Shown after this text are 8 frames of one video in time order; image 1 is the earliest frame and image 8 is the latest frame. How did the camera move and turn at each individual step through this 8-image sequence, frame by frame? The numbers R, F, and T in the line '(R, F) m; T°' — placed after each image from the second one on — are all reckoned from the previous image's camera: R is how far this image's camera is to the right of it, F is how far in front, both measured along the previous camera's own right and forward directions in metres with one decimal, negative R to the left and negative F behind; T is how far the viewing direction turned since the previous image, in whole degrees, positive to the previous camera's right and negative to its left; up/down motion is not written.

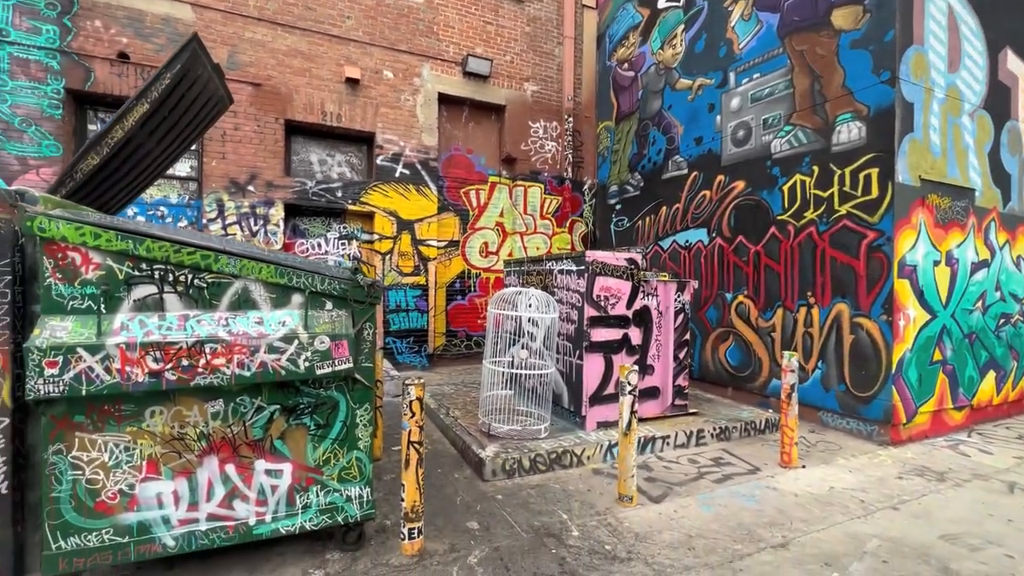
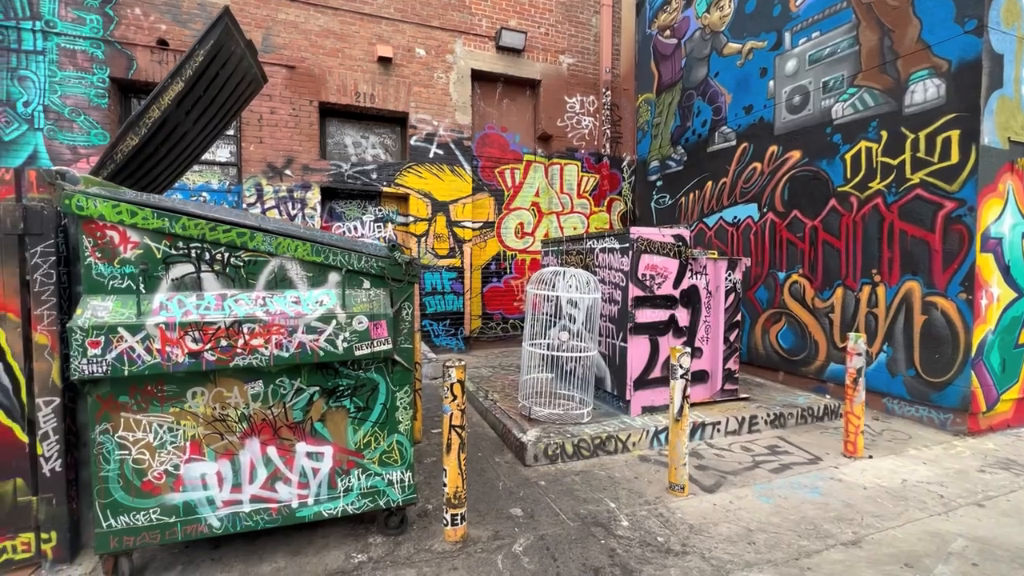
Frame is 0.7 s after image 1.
(-0.1, +0.2) m; -4°
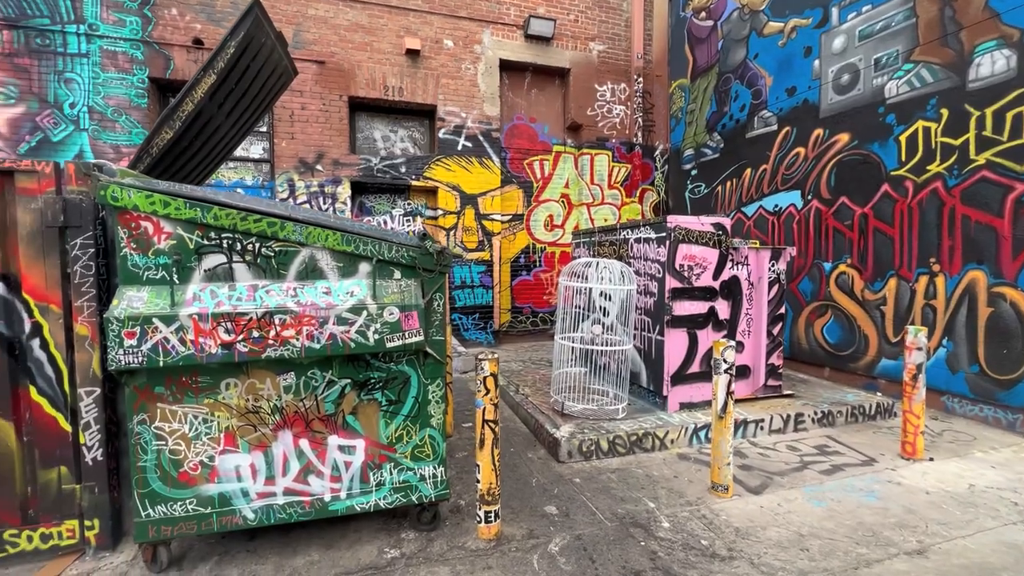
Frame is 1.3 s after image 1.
(0.0, +0.1) m; -3°
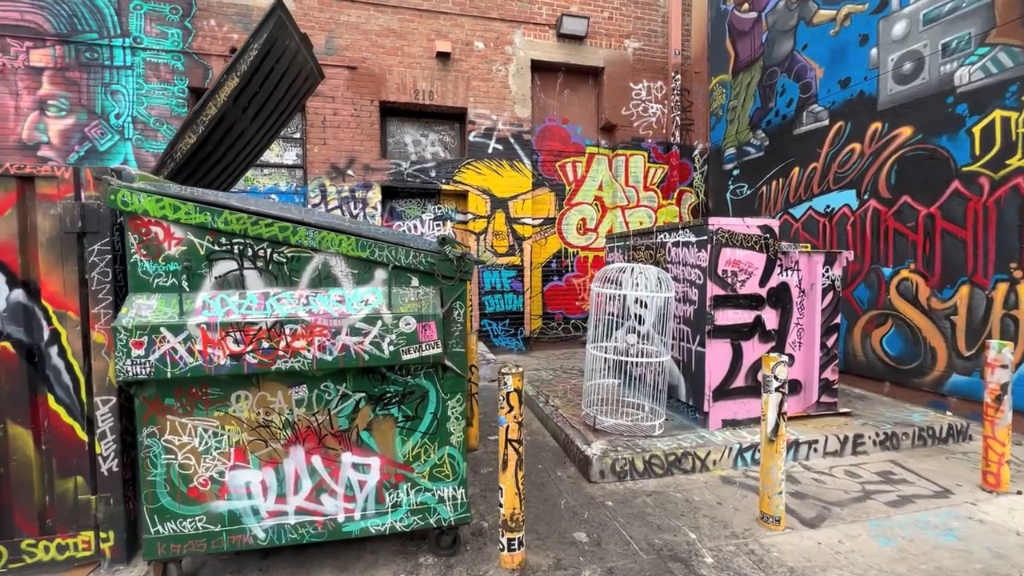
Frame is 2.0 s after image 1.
(0.0, +0.2) m; -4°
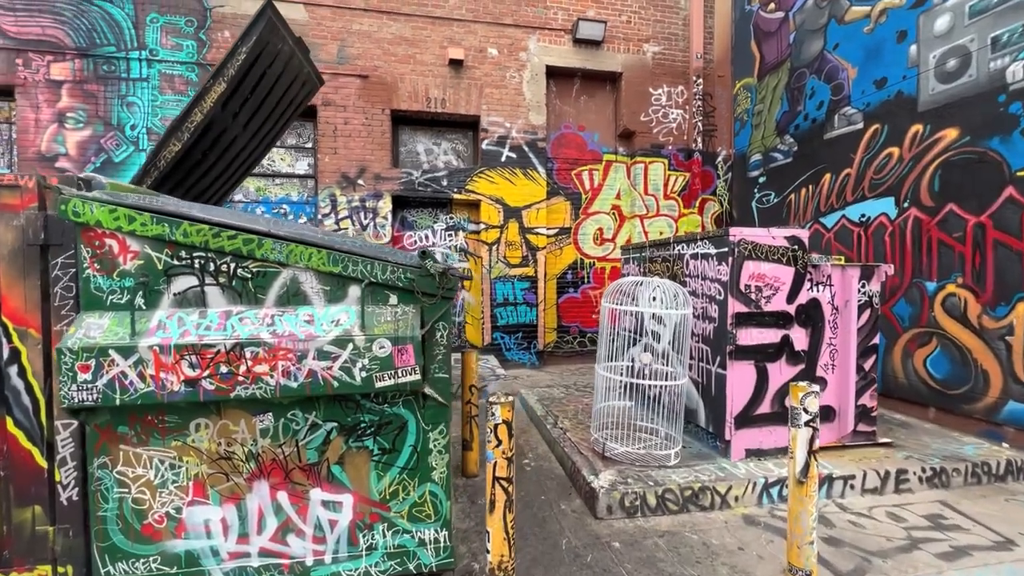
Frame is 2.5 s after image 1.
(+0.2, +0.3) m; -3°
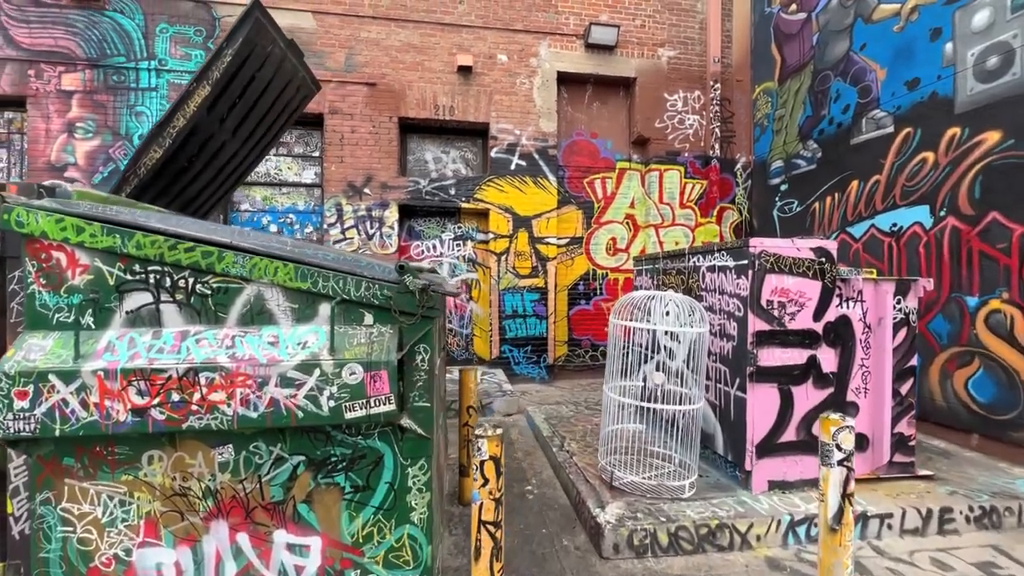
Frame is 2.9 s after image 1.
(+0.1, +0.2) m; -2°
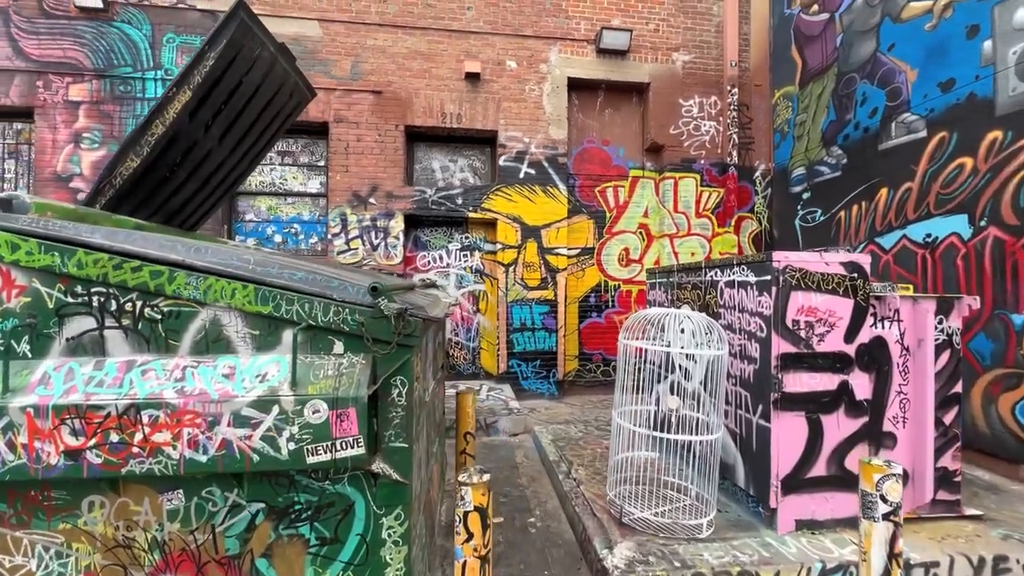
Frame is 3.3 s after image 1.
(+0.1, +0.3) m; -2°
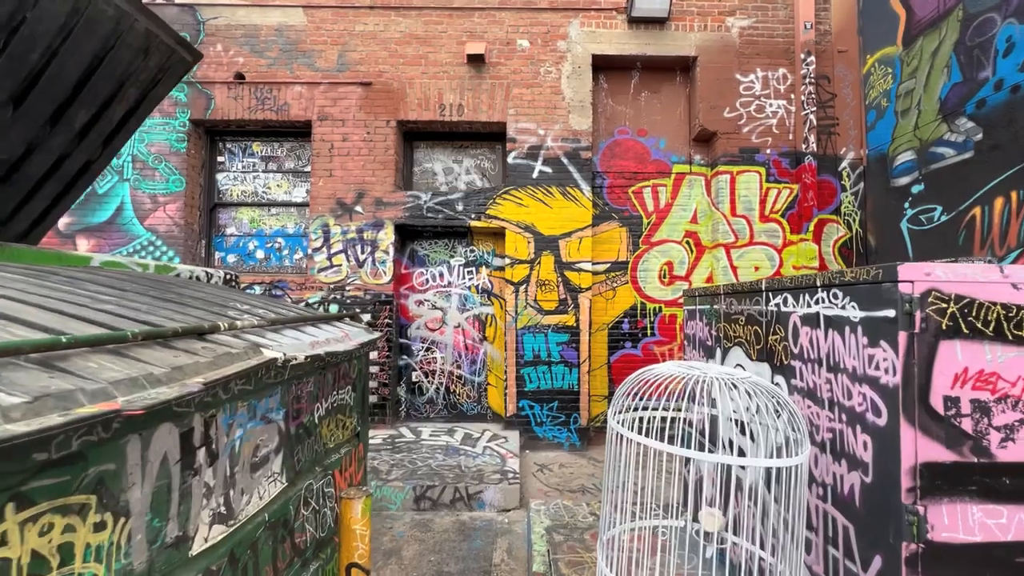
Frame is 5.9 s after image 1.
(+0.6, +1.3) m; -7°
